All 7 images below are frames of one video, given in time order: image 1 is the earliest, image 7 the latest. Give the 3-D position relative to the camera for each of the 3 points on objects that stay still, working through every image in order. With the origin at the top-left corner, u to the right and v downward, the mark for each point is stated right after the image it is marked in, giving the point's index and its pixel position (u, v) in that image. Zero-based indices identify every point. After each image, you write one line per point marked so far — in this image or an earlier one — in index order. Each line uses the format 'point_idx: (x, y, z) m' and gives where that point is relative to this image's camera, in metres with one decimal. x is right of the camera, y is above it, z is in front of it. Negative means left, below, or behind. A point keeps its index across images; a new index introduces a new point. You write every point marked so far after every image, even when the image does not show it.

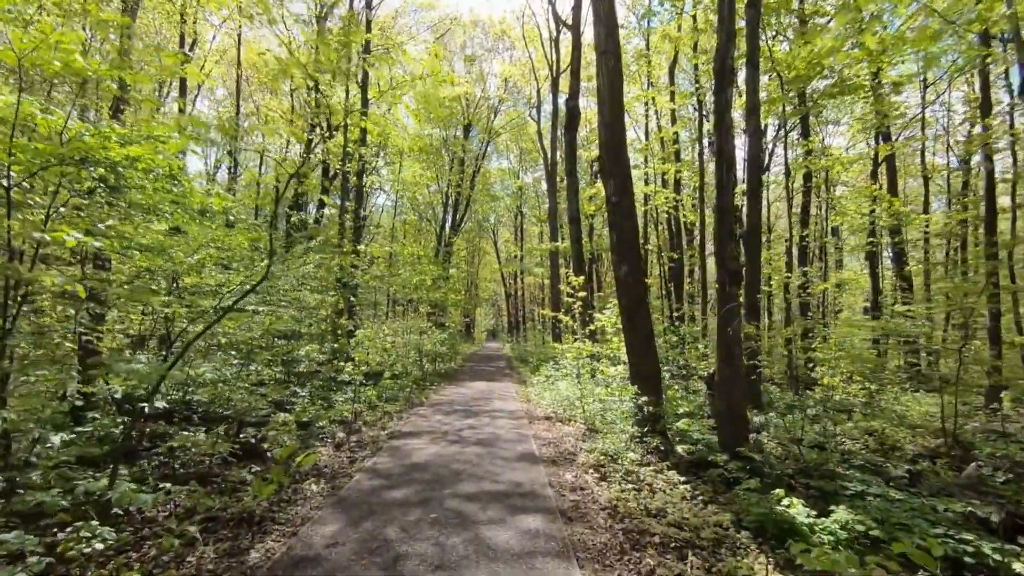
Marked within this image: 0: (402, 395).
0: (-1.9, -1.9, +9.9) m
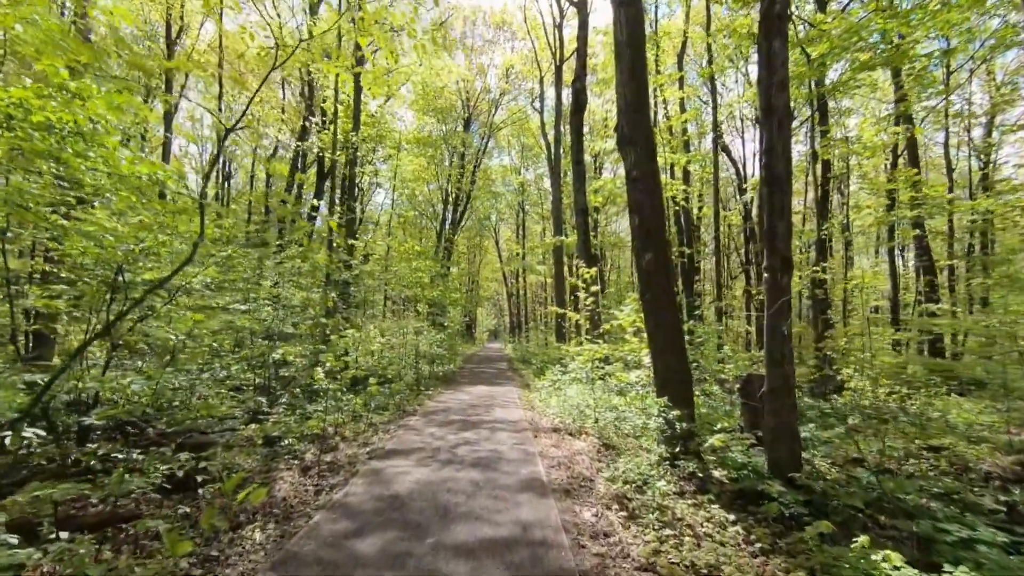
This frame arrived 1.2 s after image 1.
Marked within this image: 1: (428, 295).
0: (-1.9, -1.8, +8.9) m
1: (-2.8, -0.3, +19.3) m
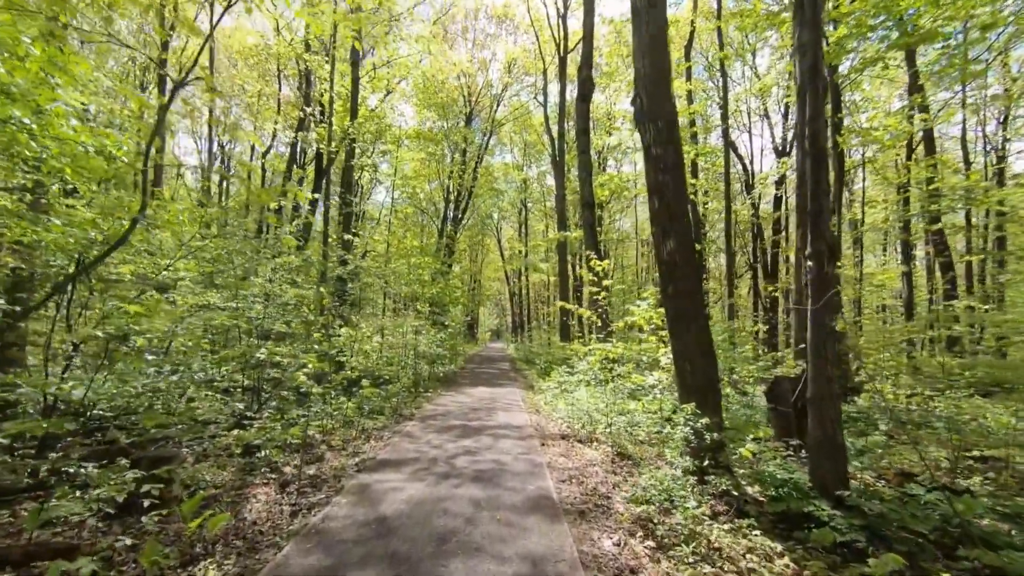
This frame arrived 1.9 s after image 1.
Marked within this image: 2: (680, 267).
0: (-1.8, -1.8, +8.4) m
1: (-2.7, -0.2, +18.7) m
2: (+1.4, +0.2, +4.6) m
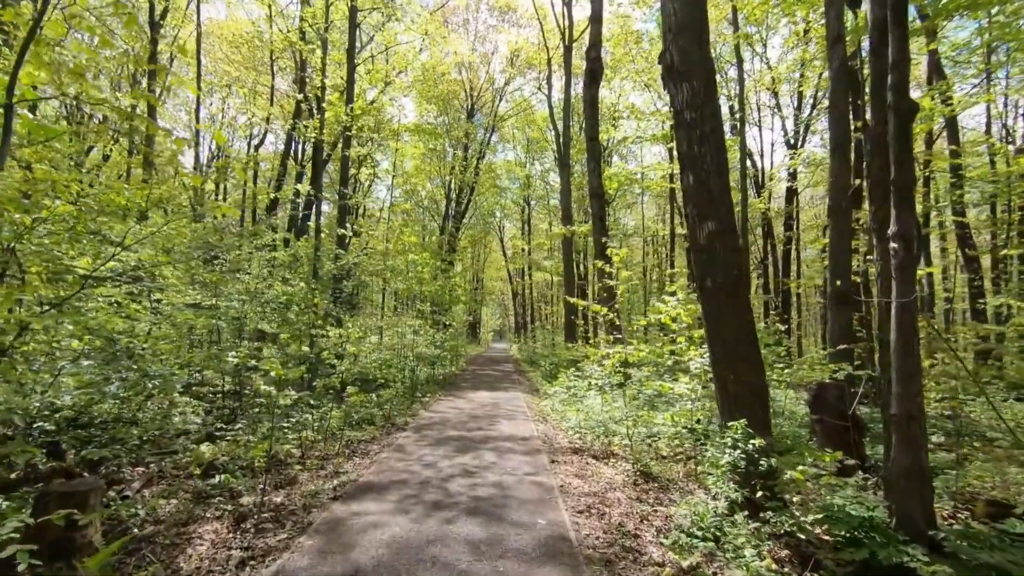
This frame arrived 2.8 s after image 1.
0: (-1.7, -1.7, +7.6) m
1: (-2.6, -0.2, +17.9) m
2: (+1.4, +0.2, +3.8) m
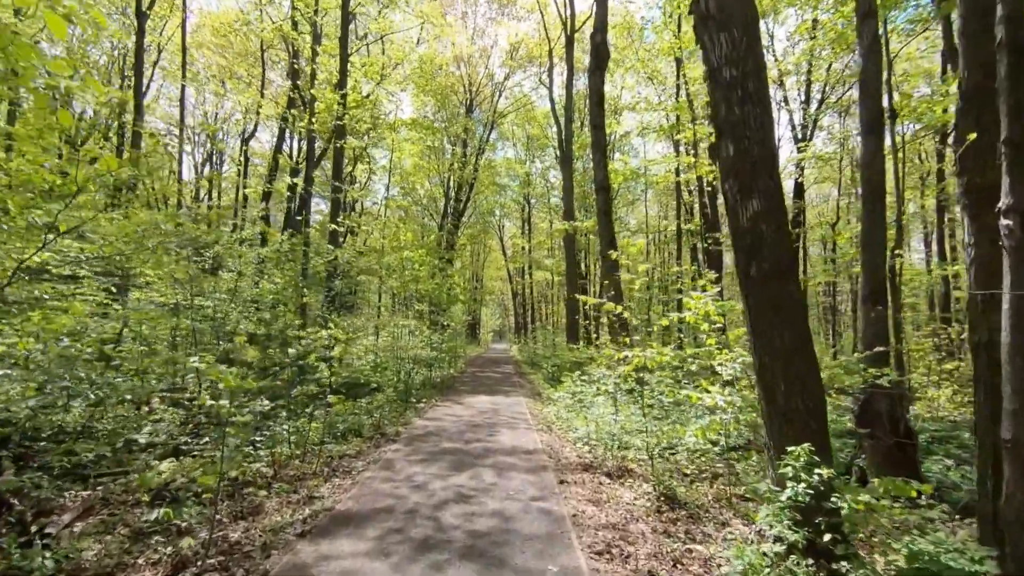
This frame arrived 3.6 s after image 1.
0: (-1.7, -1.7, +6.9) m
1: (-2.6, -0.1, +17.3) m
2: (+1.4, +0.3, +3.2) m
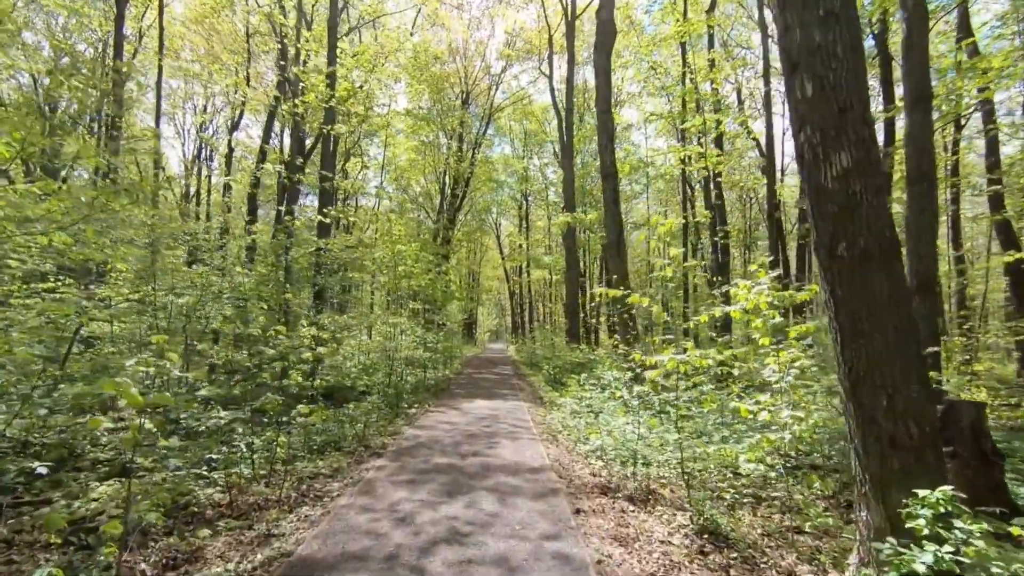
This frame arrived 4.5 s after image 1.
0: (-1.7, -1.6, +6.1) m
1: (-2.7, -0.1, +16.5) m
2: (+1.5, +0.4, +2.4) m
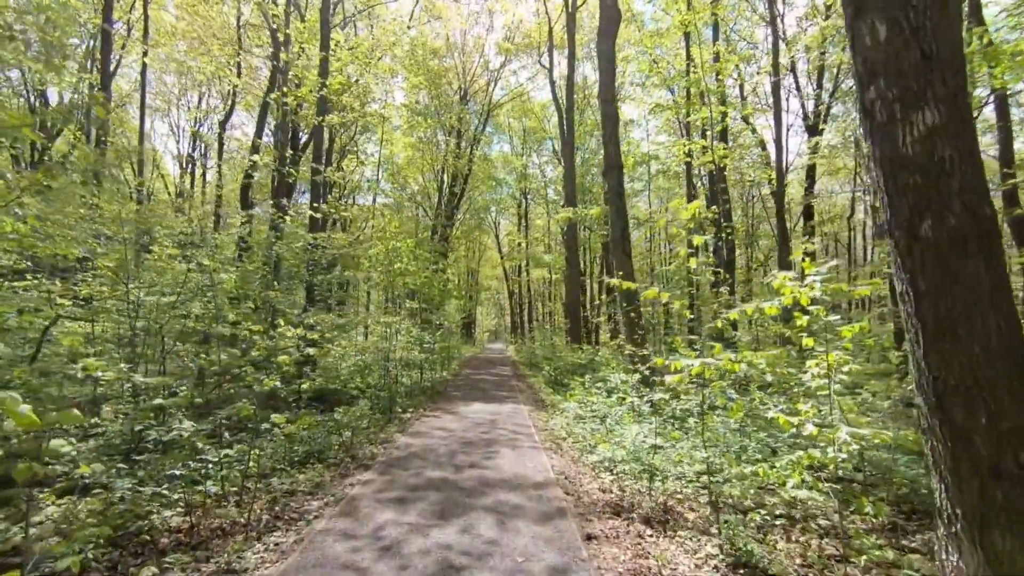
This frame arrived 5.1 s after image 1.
0: (-1.7, -1.5, +5.6) m
1: (-2.7, 0.0, +16.0) m
2: (+1.5, +0.4, +1.9) m
